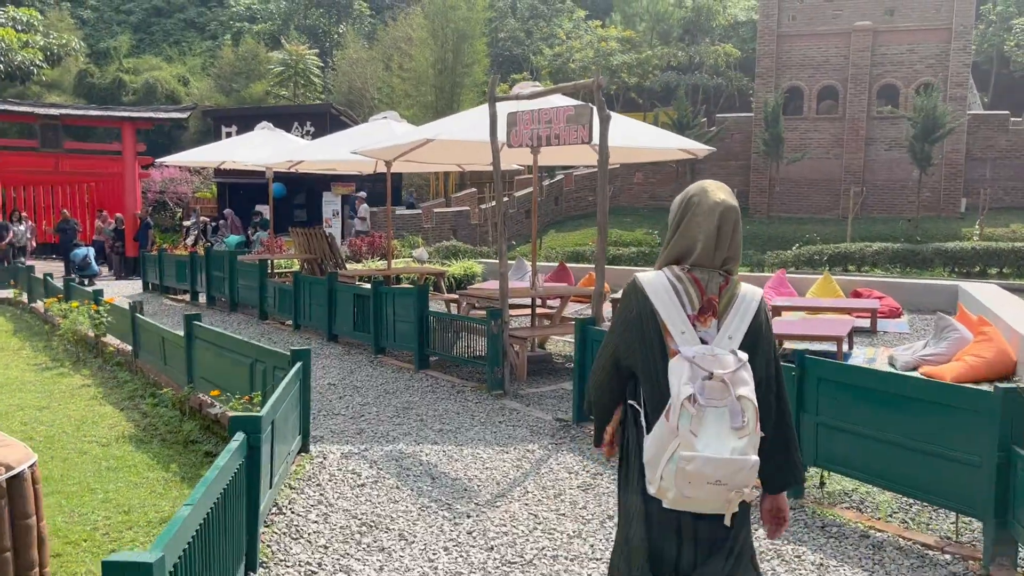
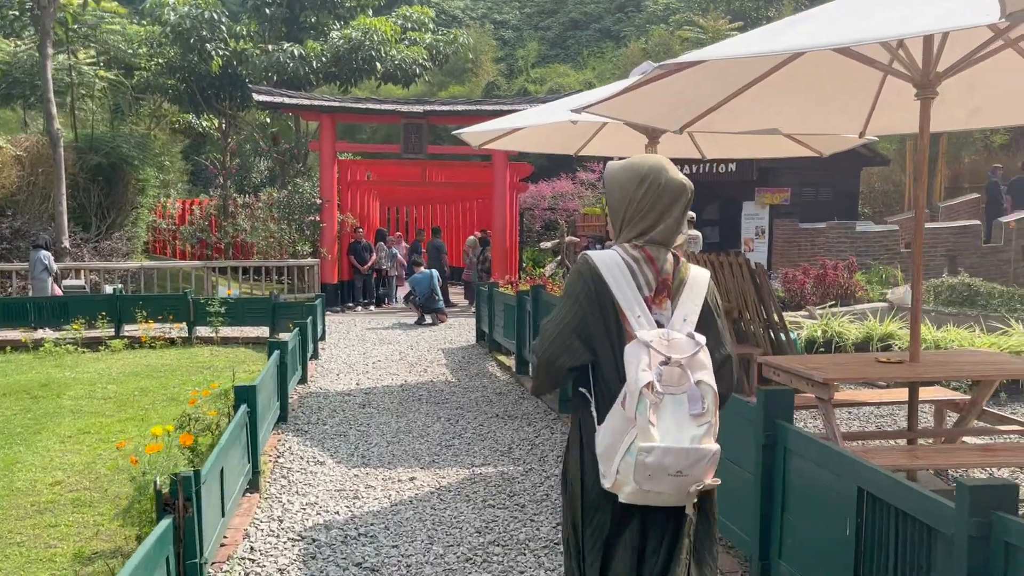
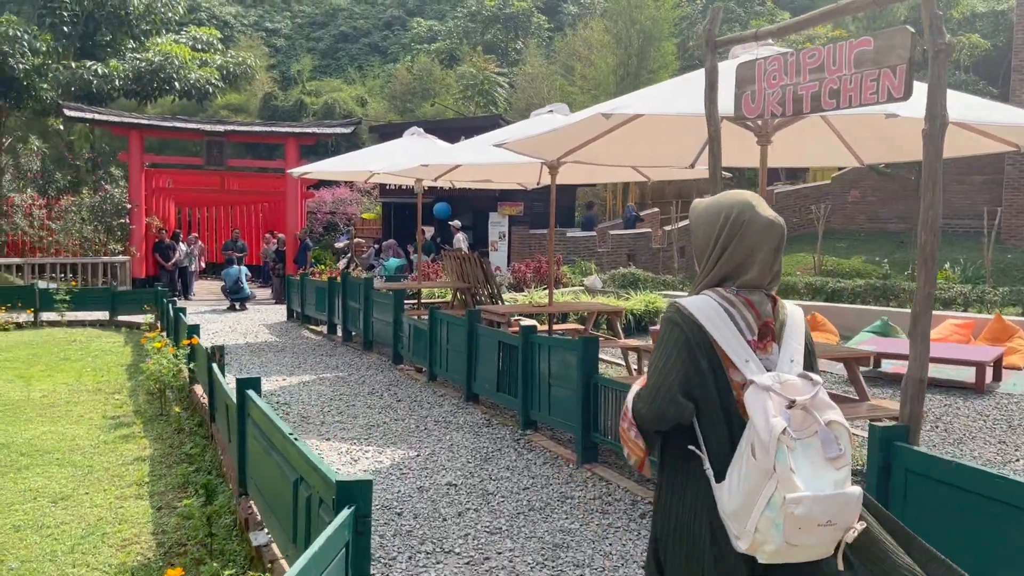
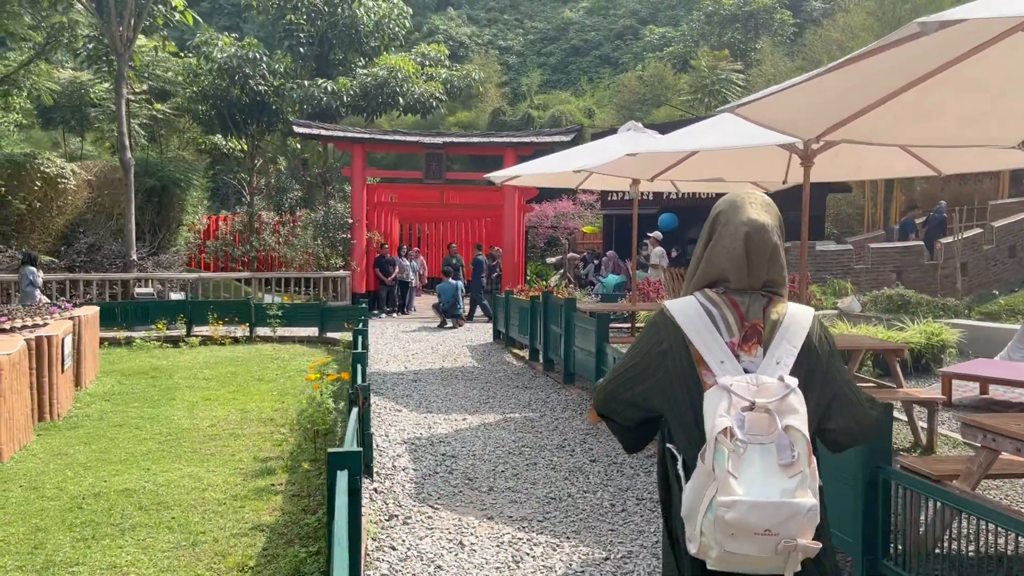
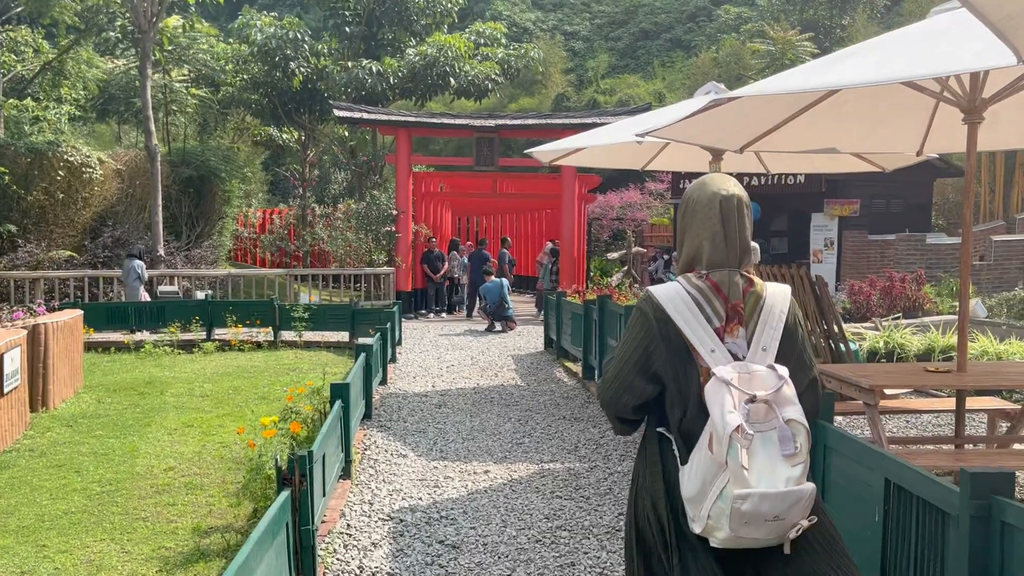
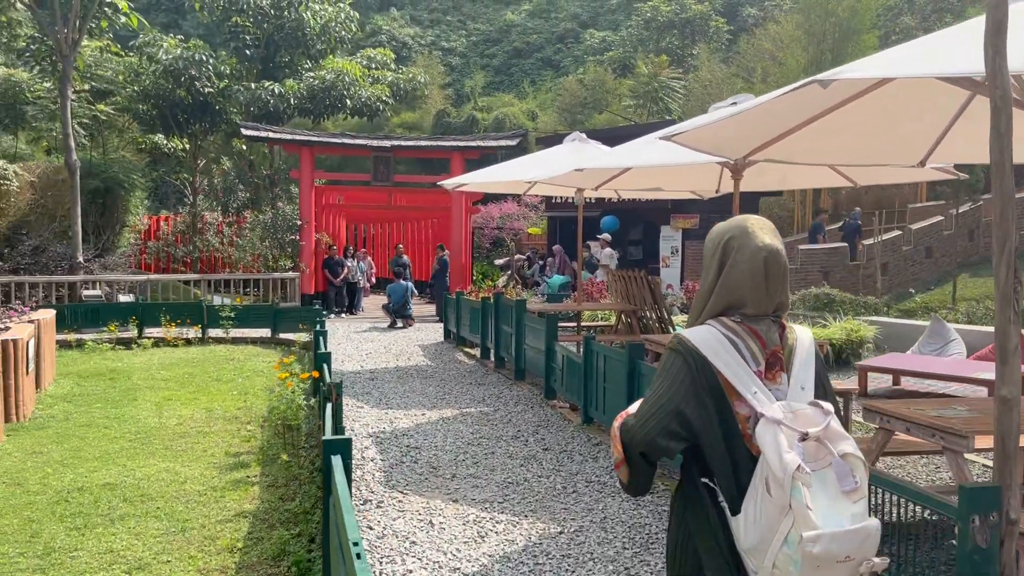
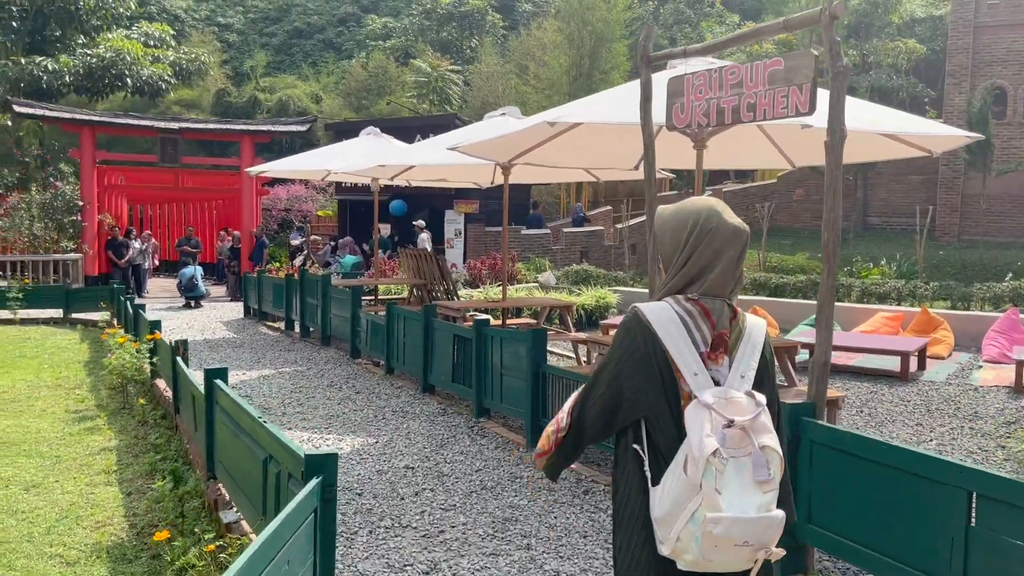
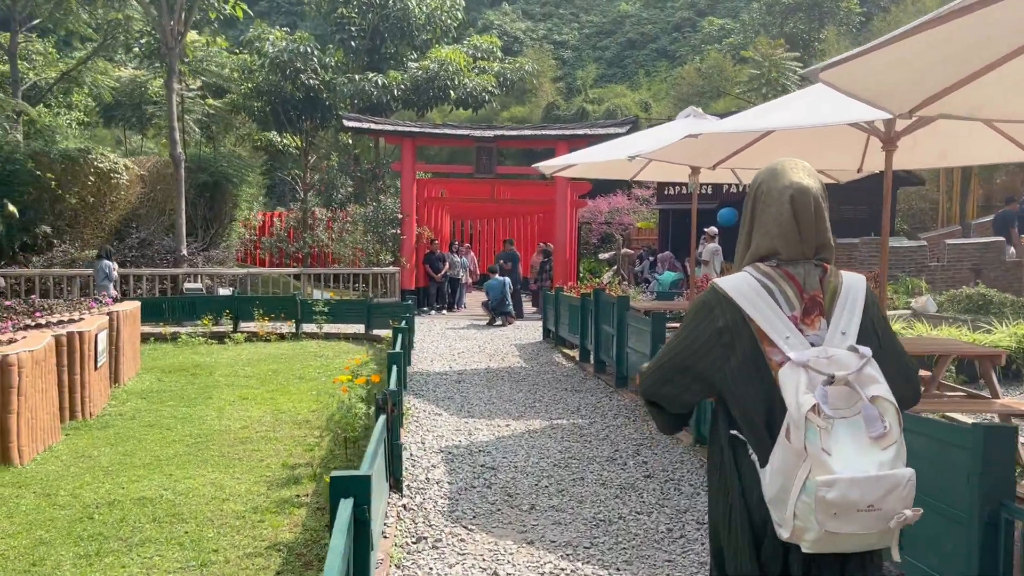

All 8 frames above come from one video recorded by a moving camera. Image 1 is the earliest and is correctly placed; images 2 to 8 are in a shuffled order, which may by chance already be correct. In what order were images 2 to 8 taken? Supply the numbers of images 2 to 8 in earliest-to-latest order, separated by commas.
7, 3, 6, 4, 8, 5, 2
